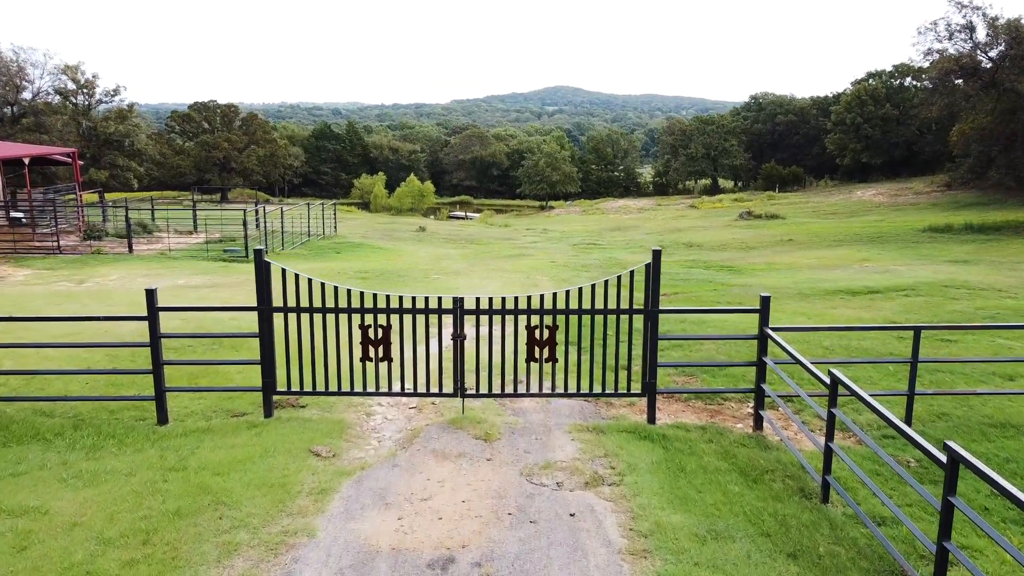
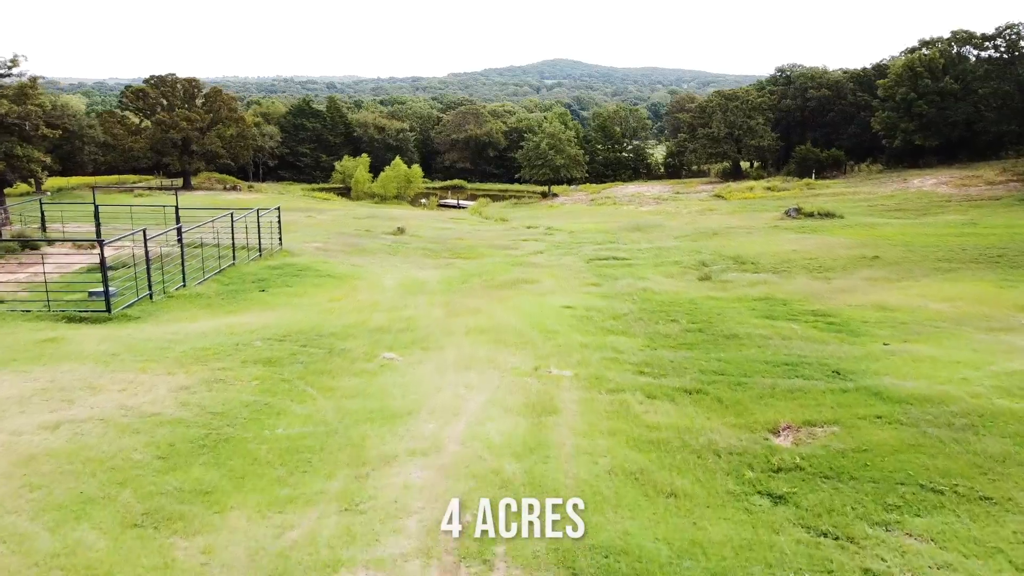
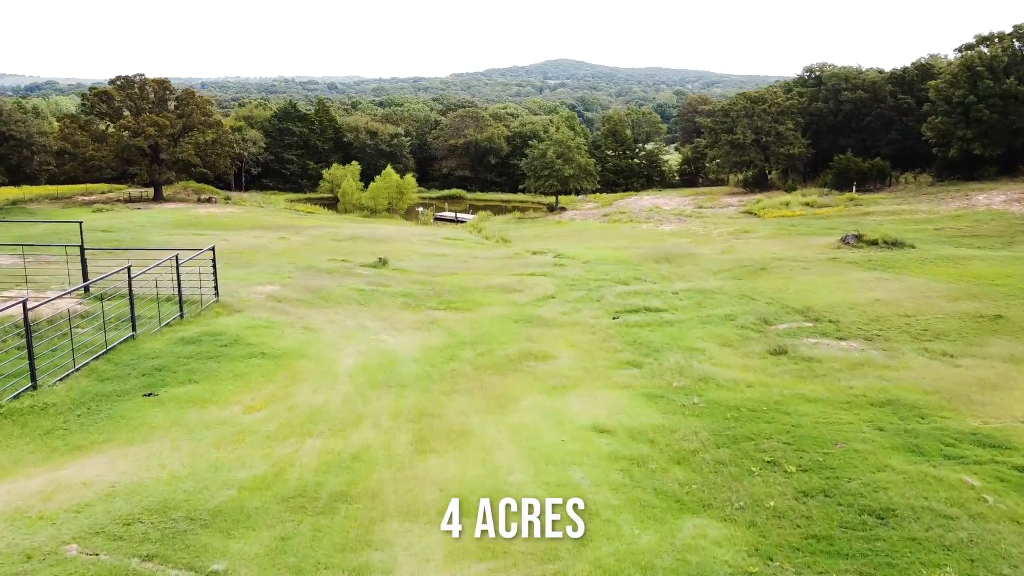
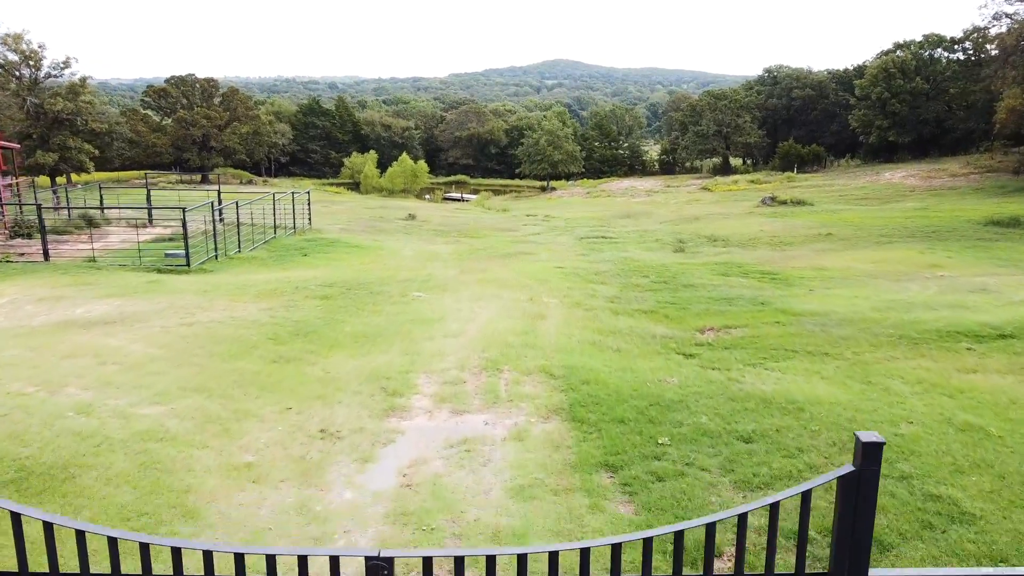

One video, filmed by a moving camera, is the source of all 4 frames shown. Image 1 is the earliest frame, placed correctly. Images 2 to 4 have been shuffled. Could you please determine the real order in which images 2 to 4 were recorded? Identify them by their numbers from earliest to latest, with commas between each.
4, 2, 3
